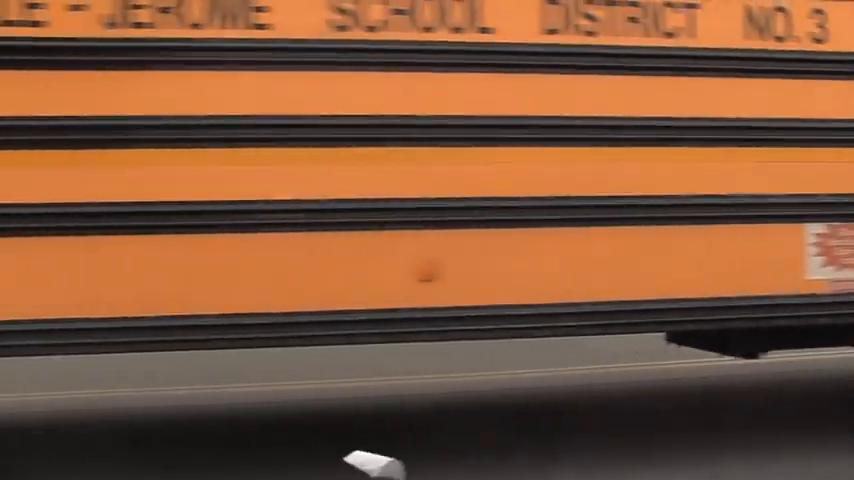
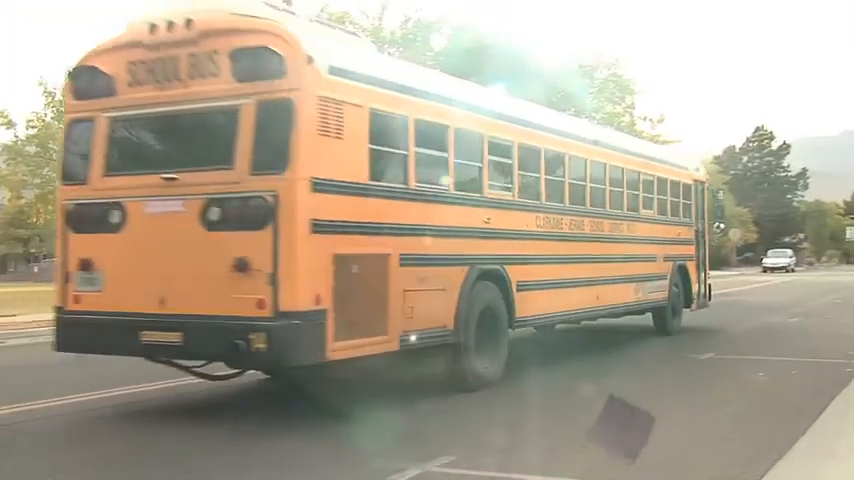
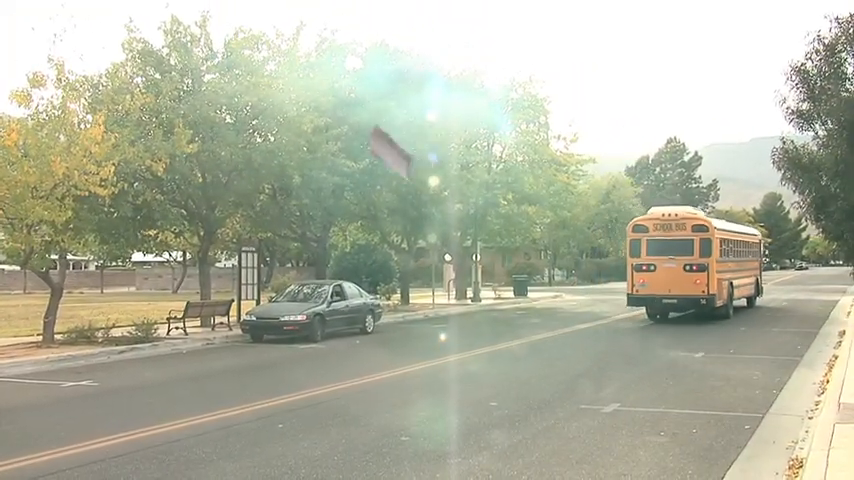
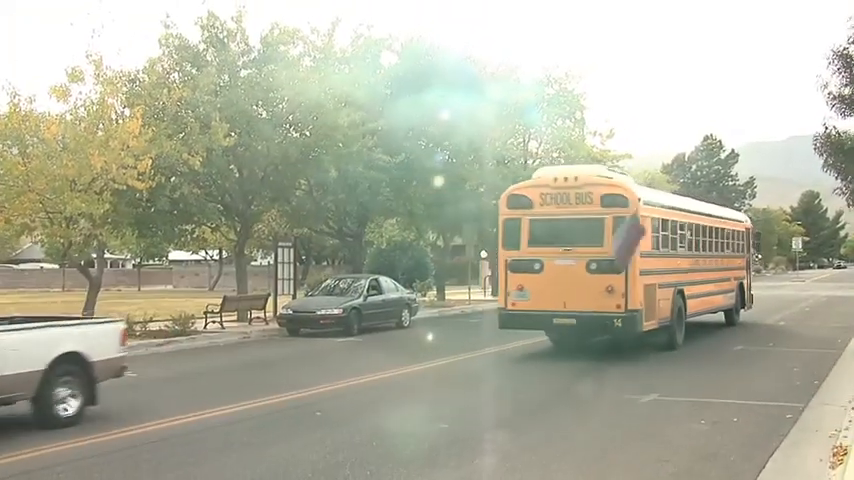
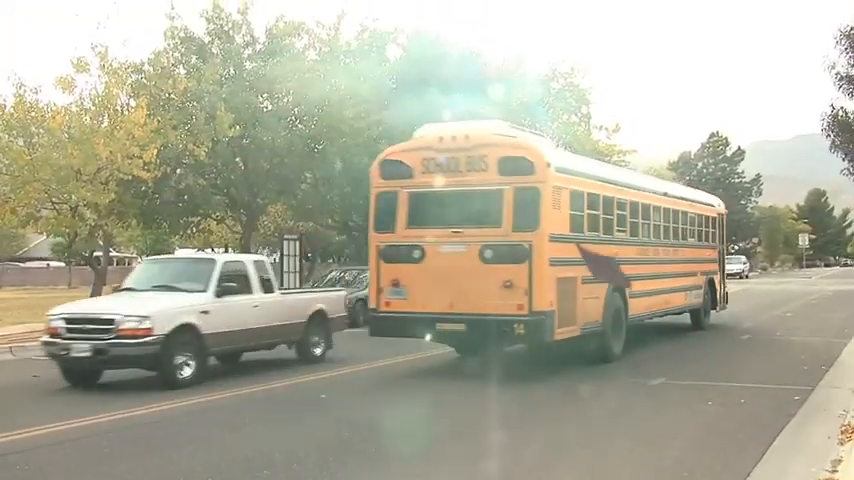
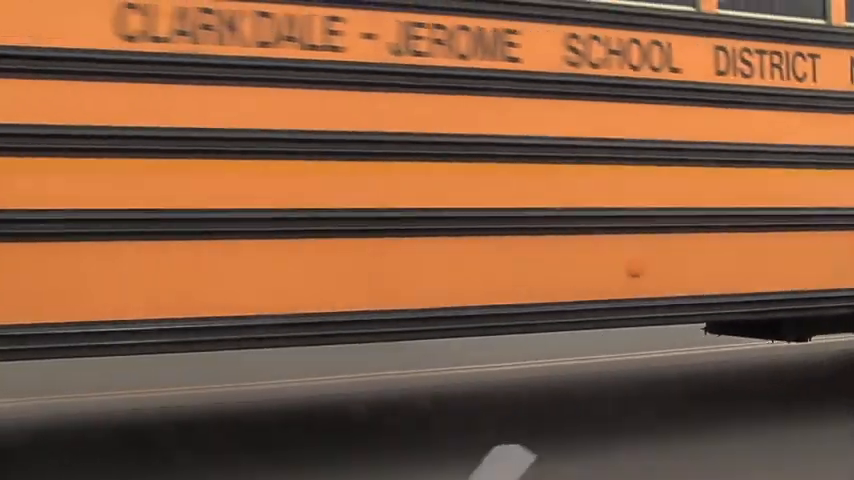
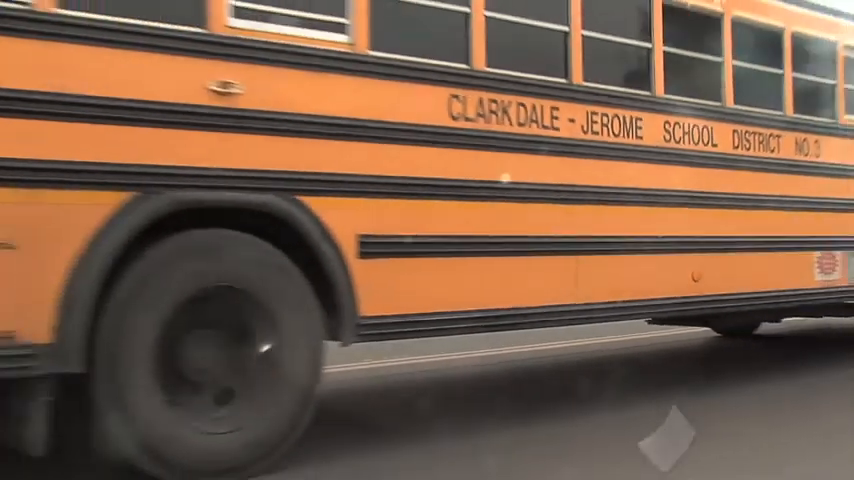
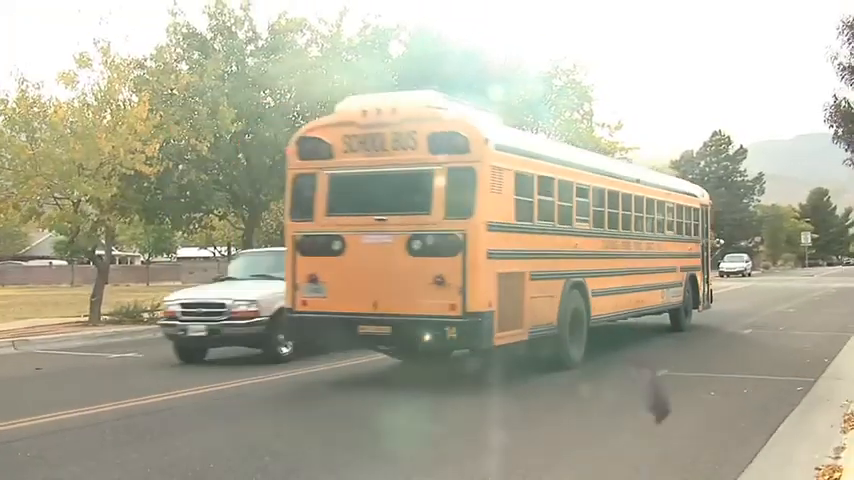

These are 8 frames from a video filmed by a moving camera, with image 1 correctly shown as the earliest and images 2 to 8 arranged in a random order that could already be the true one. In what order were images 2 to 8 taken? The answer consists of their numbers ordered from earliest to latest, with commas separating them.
6, 7, 2, 8, 5, 4, 3
